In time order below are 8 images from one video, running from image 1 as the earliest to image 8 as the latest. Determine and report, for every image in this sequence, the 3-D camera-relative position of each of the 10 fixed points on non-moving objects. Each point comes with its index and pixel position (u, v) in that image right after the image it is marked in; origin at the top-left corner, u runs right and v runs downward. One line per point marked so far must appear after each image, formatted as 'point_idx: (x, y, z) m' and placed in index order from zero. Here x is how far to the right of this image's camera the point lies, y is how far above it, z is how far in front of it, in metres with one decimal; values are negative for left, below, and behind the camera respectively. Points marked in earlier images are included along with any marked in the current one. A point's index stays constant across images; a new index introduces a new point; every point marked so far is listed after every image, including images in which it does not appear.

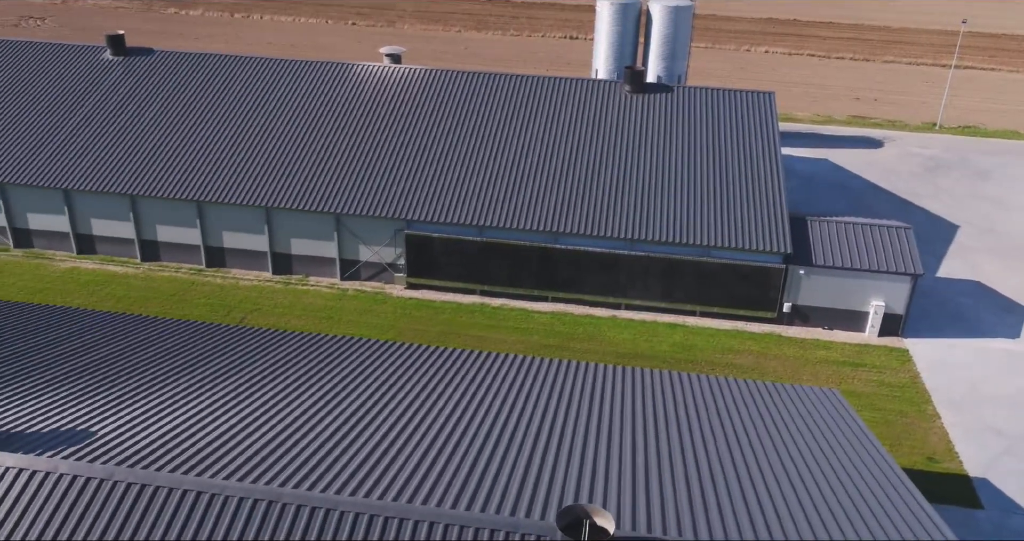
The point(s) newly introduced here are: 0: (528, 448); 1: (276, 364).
0: (+0.2, -2.9, +15.0) m
1: (-4.9, -1.9, +18.8) m
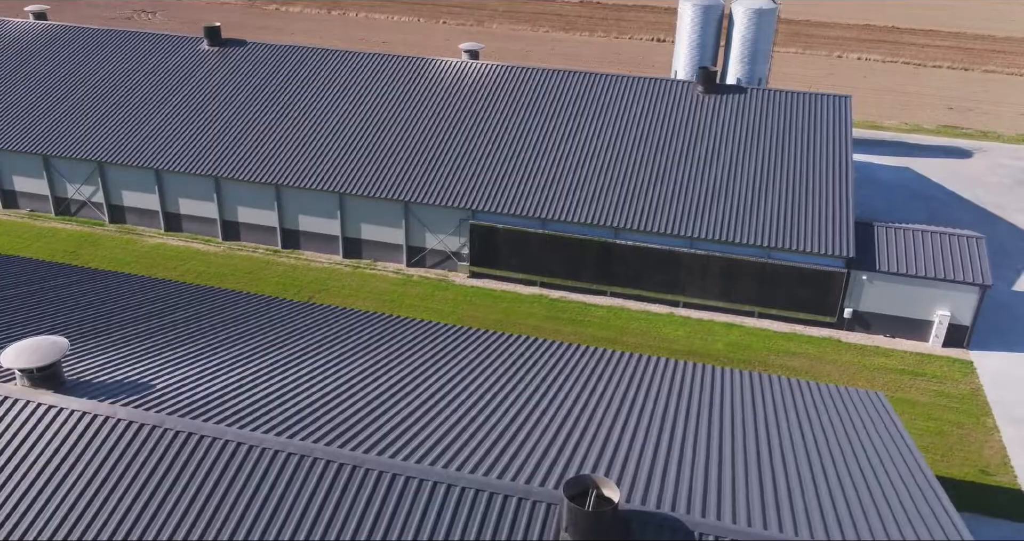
0: (+0.7, -2.6, +15.5) m
1: (-3.9, -1.5, +19.8) m
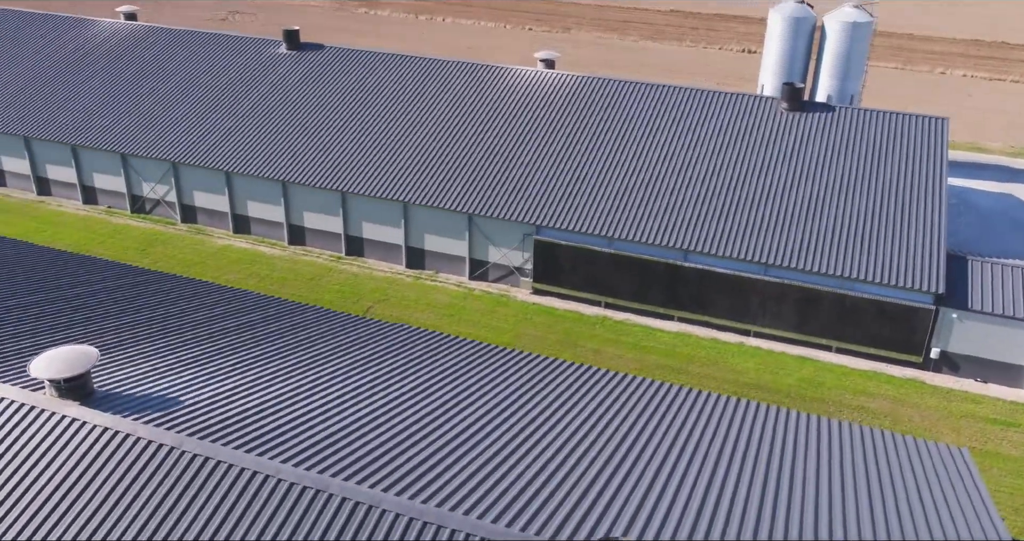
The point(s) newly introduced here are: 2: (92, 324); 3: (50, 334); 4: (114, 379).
0: (+1.3, -3.1, +14.4) m
1: (-2.8, -1.8, +19.1) m
2: (-8.8, -1.1, +18.6) m
3: (-9.1, -1.2, +17.8) m
4: (-6.9, -1.9, +15.5) m
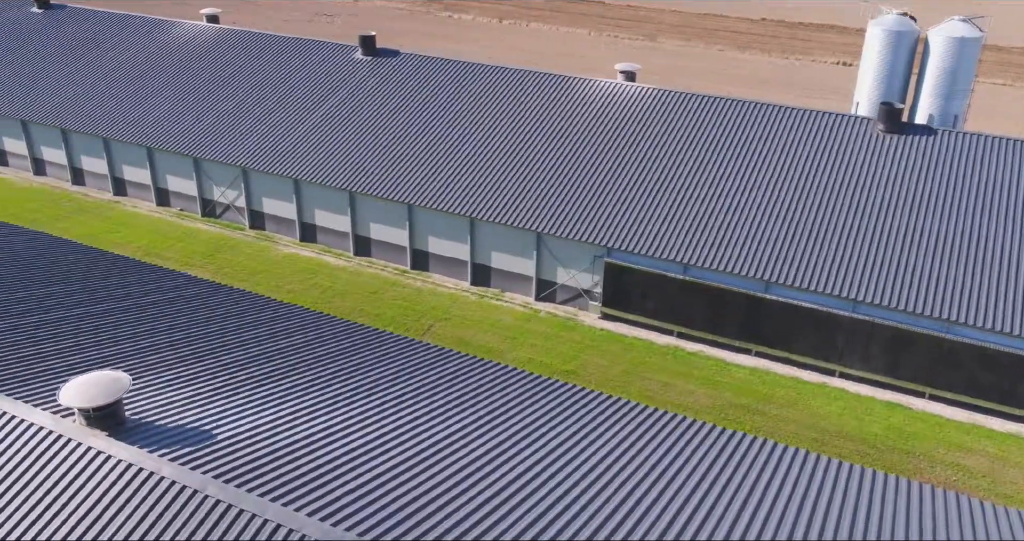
0: (+2.1, -3.8, +13.0) m
1: (-1.6, -2.3, +18.1) m
2: (-7.6, -1.4, +18.1) m
3: (-8.0, -1.5, +17.3) m
4: (-6.0, -2.2, +14.8) m
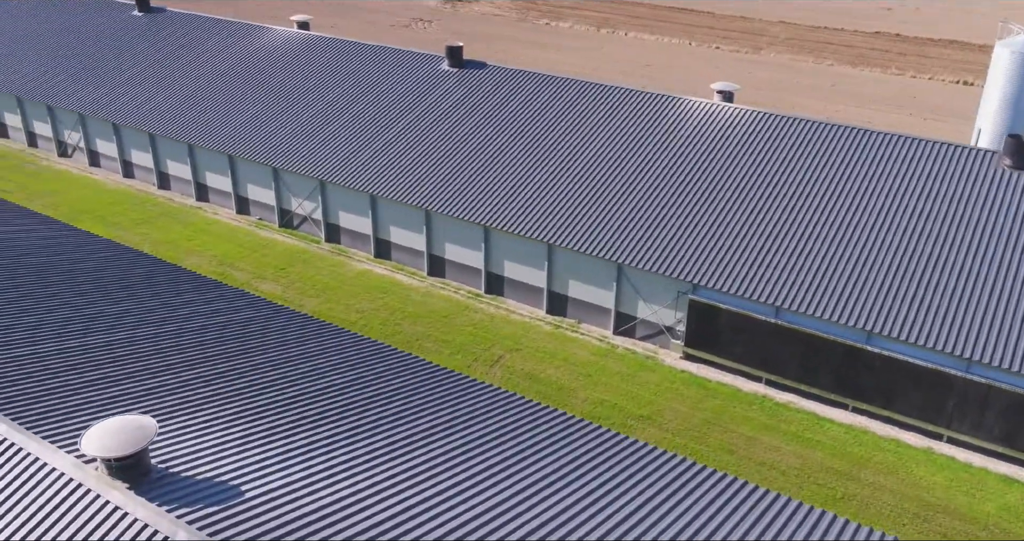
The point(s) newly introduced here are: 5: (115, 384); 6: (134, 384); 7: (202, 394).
0: (+2.6, -4.7, +11.3) m
1: (-0.5, -3.1, +16.7) m
2: (-6.3, -1.9, +17.3) m
3: (-6.8, -2.0, +16.5) m
4: (-5.1, -2.8, +13.8) m
5: (-7.1, -2.0, +16.2) m
6: (-6.8, -2.1, +16.3) m
7: (-5.6, -2.2, +16.4) m
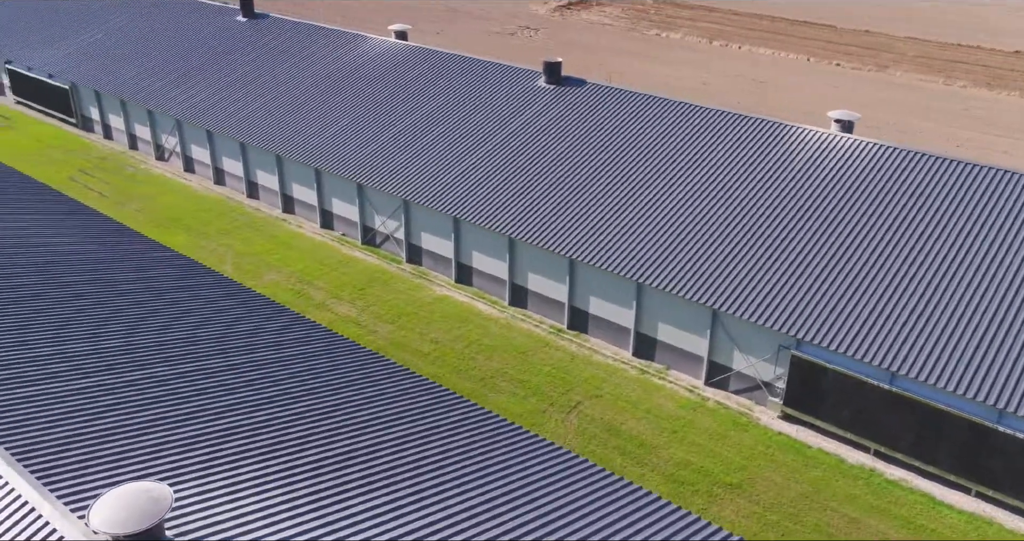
0: (+3.0, -5.7, +9.1) m
1: (+0.6, -4.0, +14.9) m
2: (-5.1, -2.6, +16.1) m
3: (-5.7, -2.6, +15.4) m
4: (-4.3, -3.5, +12.5) m
5: (-6.0, -2.7, +15.1) m
6: (-5.7, -2.7, +15.2) m
7: (-4.5, -2.9, +15.2) m
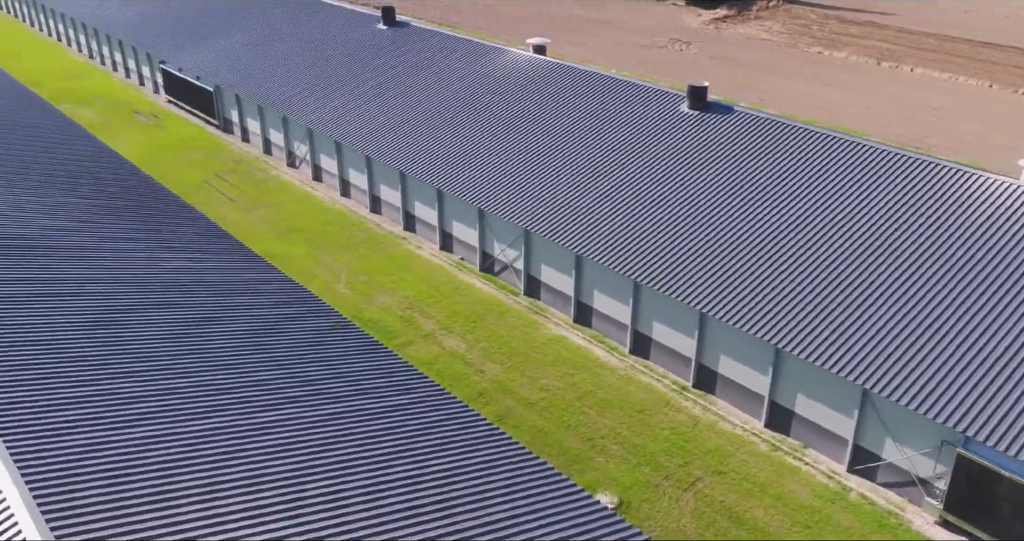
0: (+3.2, -7.0, +6.4) m
1: (+1.8, -5.2, +12.4) m
2: (-3.5, -3.4, +14.5) m
3: (-4.2, -3.4, +13.9) m
4: (-3.3, -4.3, +10.9) m
5: (-4.6, -3.4, +13.6) m
6: (-4.2, -3.5, +13.6) m
7: (-3.0, -3.8, +13.5) m
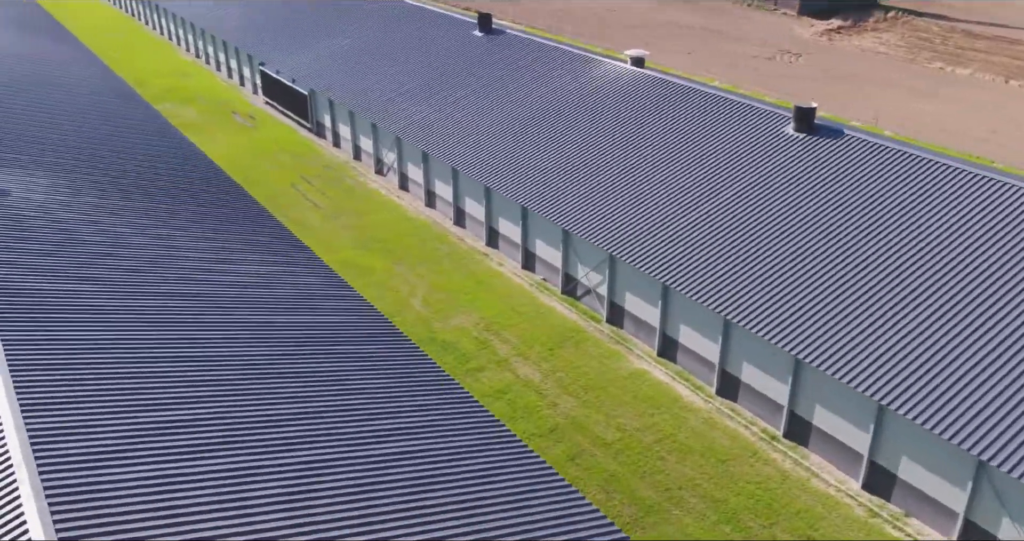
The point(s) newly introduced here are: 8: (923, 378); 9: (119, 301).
0: (+3.0, -7.8, +4.7) m
1: (+2.4, -6.0, +10.8) m
2: (-2.6, -3.9, +13.5) m
3: (-3.4, -3.9, +12.9) m
4: (-2.9, -4.9, +9.8) m
5: (-3.8, -3.9, +12.7) m
6: (-3.4, -4.0, +12.7) m
7: (-2.3, -4.3, +12.4) m
8: (+8.8, -2.3, +19.4) m
9: (-8.6, -0.8, +19.7) m
